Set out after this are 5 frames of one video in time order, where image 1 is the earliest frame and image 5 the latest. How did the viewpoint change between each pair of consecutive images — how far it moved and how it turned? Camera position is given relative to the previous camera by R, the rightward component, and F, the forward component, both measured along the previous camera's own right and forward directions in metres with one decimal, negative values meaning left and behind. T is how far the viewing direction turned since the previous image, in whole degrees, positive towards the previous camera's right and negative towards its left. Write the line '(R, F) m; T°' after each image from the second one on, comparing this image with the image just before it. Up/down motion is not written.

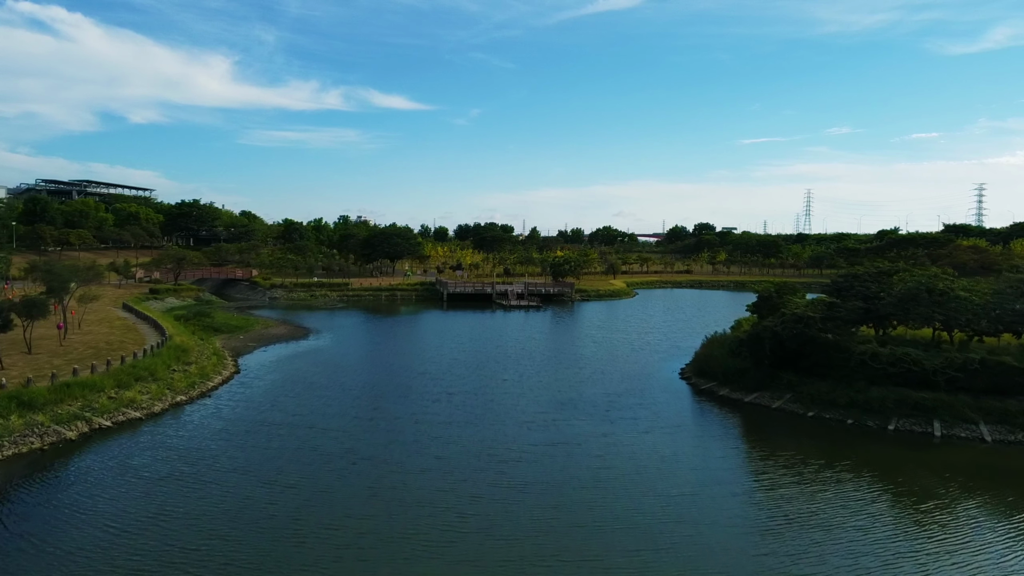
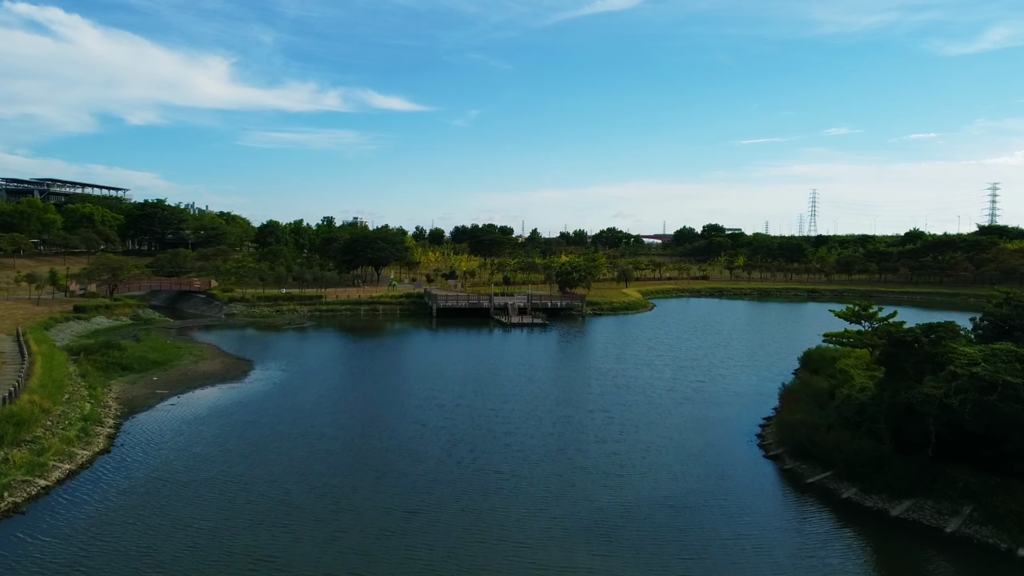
(-0.2, +10.9) m; 0°
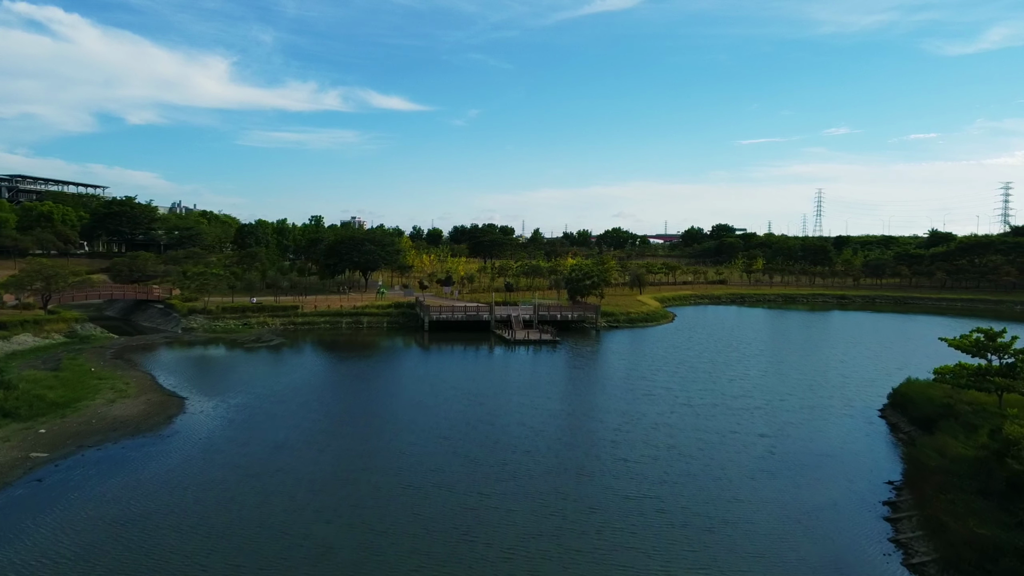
(-0.4, +8.5) m; 0°
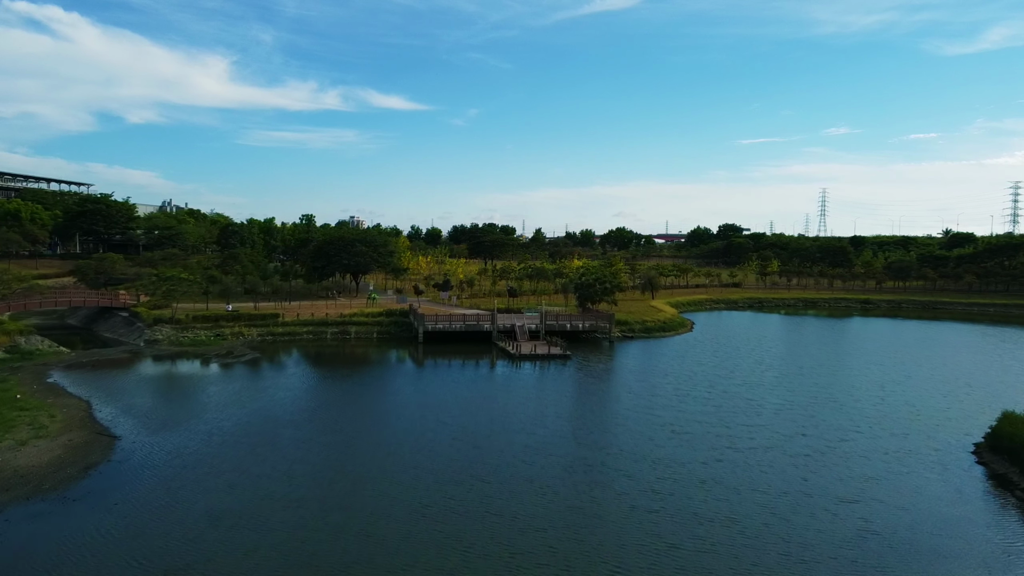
(-0.3, +5.8) m; 0°
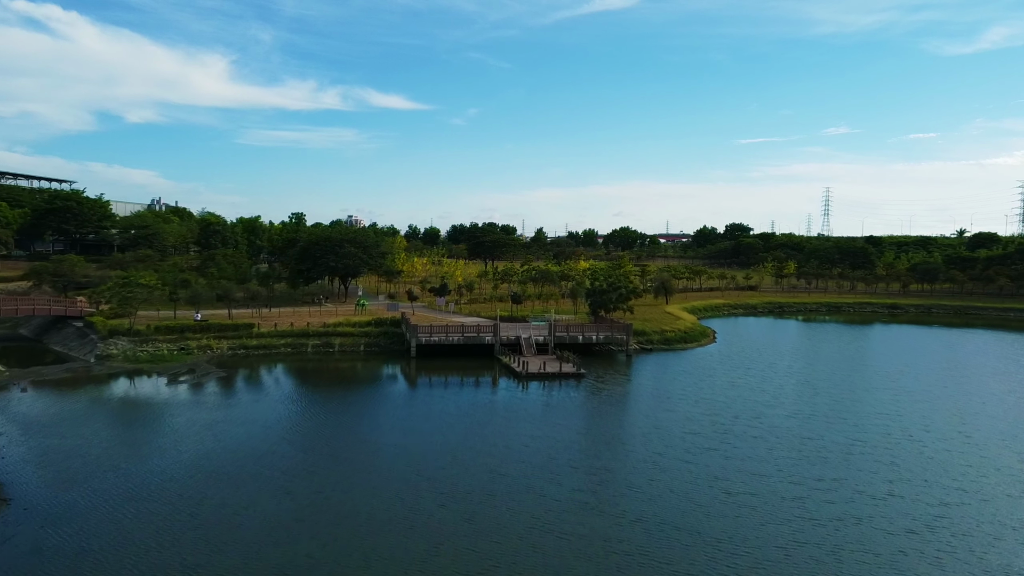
(-0.4, +5.9) m; 0°
